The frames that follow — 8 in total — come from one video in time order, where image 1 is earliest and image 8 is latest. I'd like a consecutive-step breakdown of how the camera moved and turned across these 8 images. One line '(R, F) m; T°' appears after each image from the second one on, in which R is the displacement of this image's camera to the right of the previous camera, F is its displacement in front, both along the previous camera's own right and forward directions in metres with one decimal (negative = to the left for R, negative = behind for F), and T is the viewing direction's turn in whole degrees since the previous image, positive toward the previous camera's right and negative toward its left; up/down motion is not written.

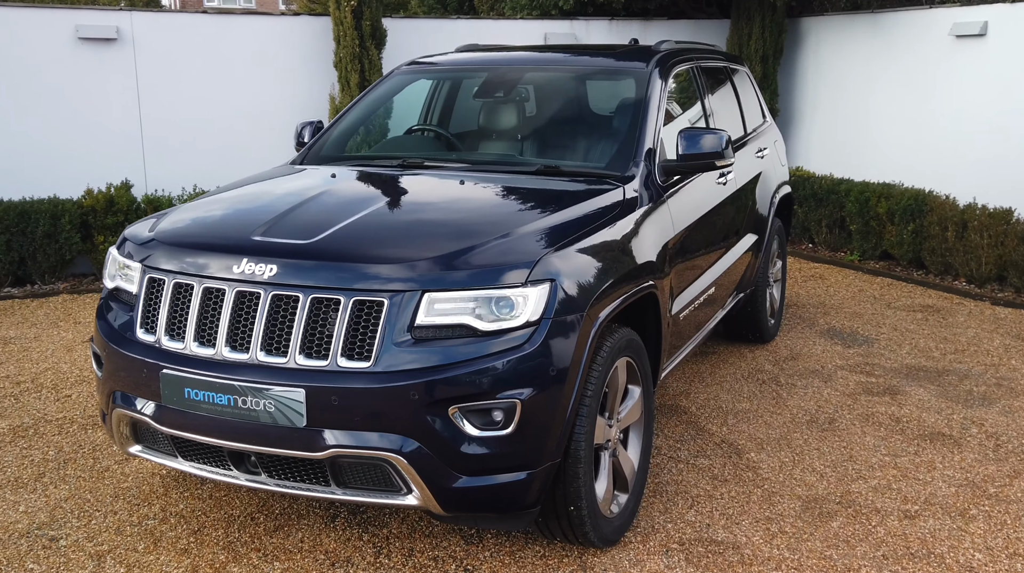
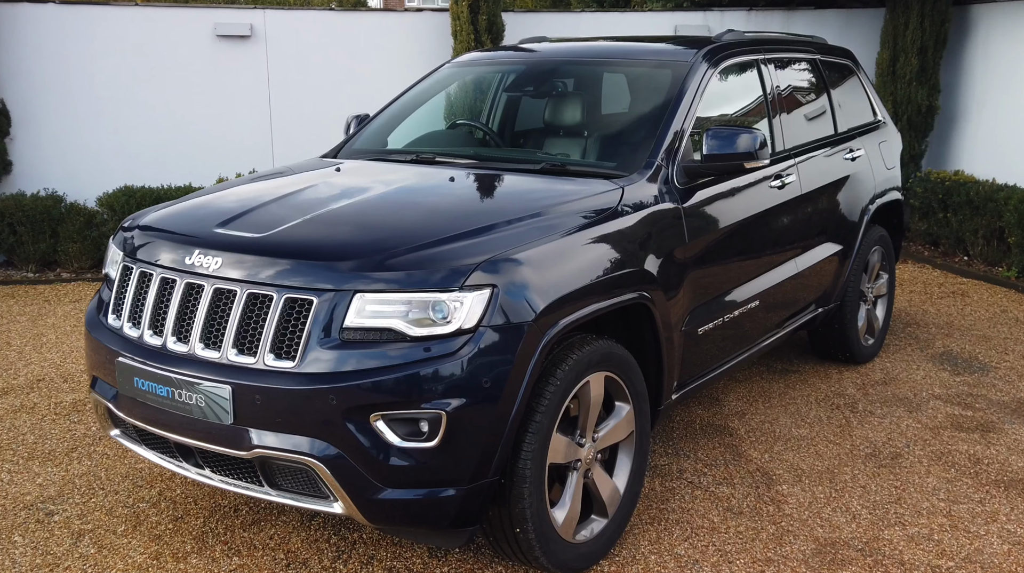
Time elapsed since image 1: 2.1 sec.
(+0.6, +0.2) m; -11°
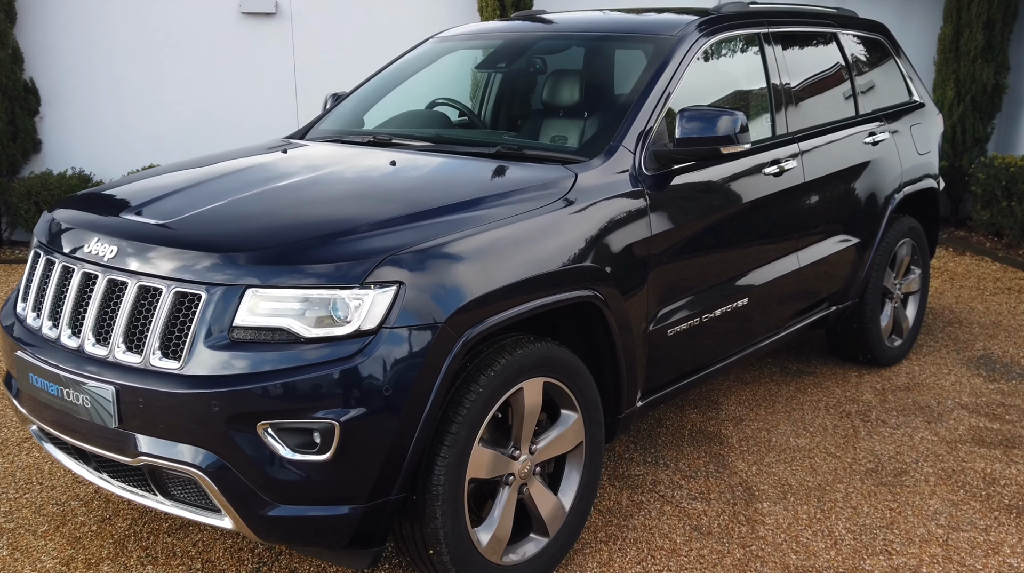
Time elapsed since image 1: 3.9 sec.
(+0.4, +0.3) m; -5°
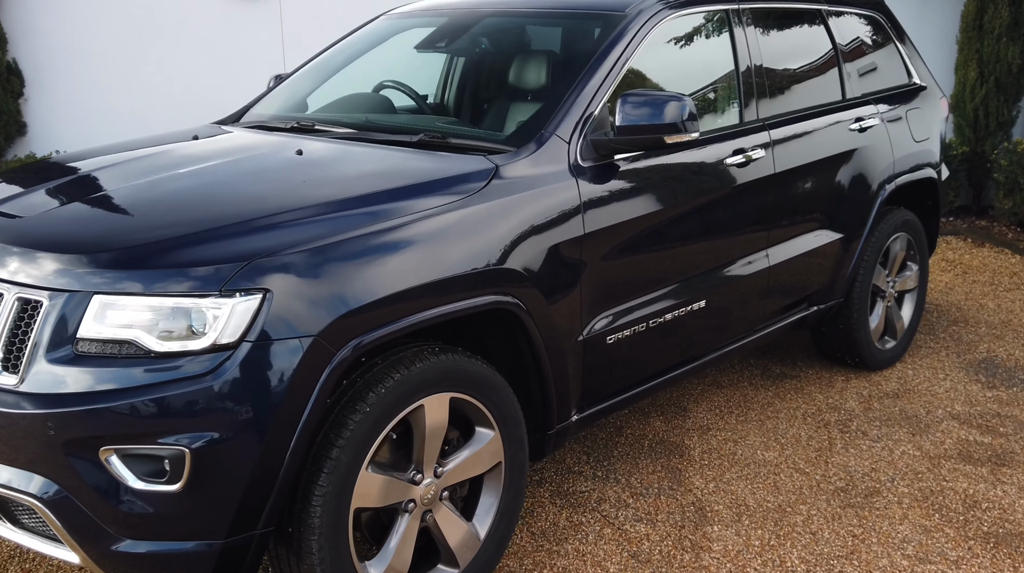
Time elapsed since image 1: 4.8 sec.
(+0.3, +0.3) m; -2°
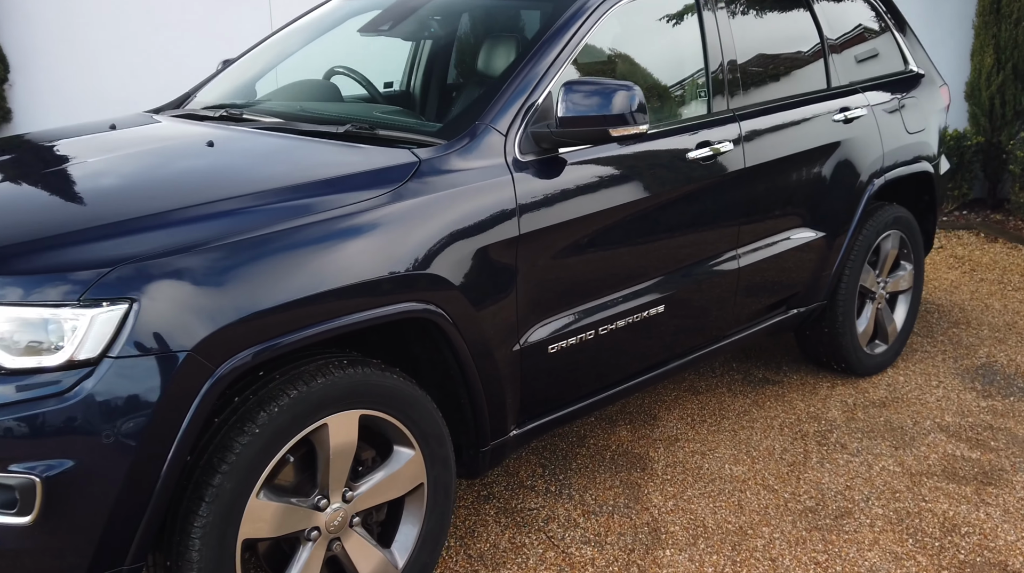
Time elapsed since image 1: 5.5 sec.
(+0.3, +0.2) m; -1°
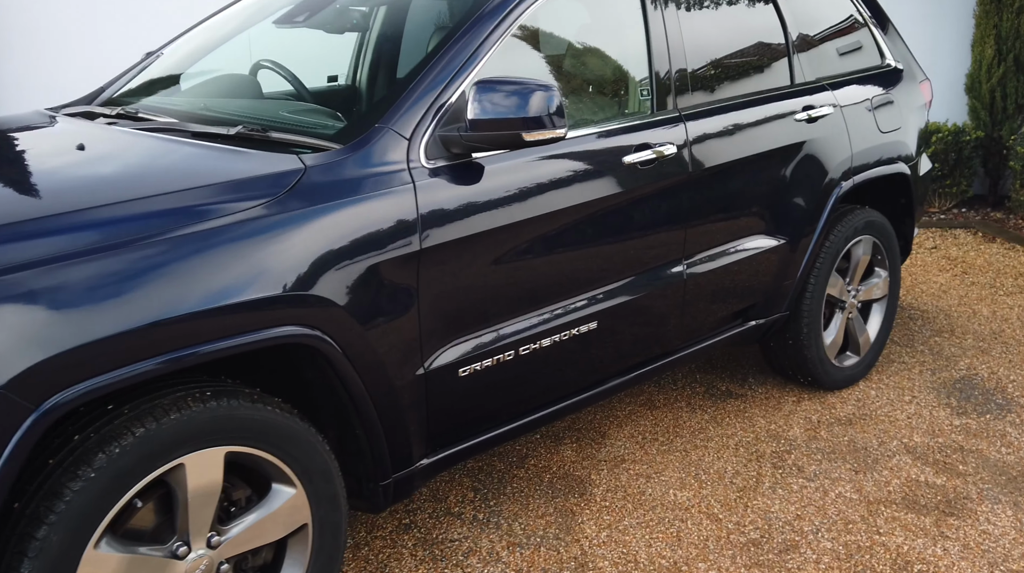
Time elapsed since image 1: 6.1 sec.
(+0.3, +0.2) m; -1°
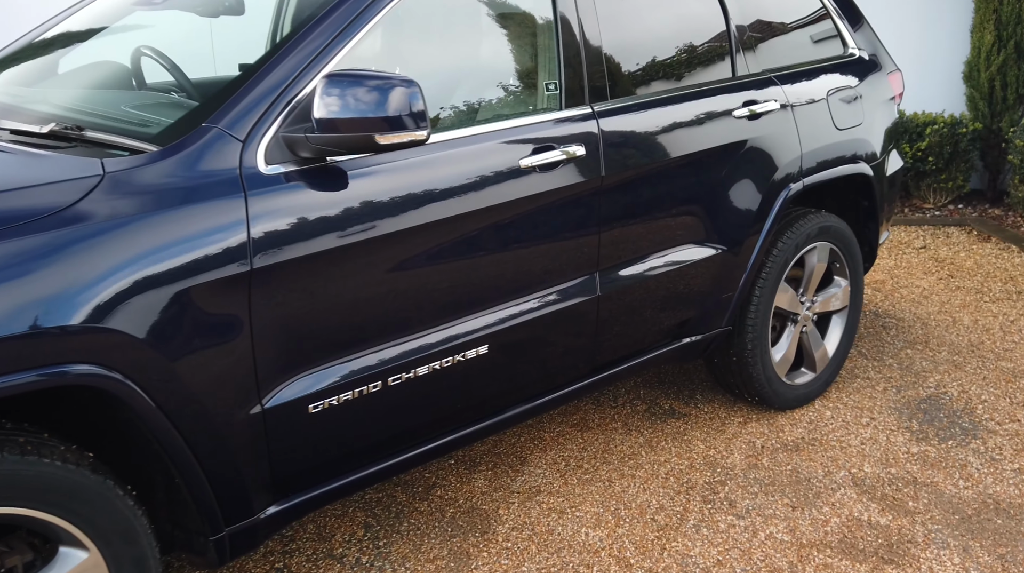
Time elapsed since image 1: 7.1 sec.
(+0.4, +0.3) m; -1°
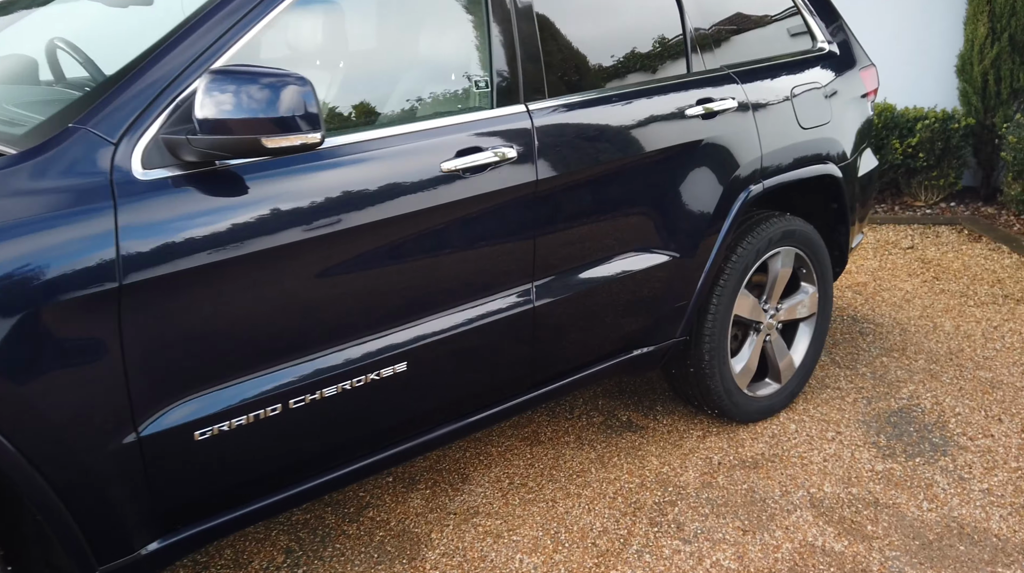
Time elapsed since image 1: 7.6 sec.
(+0.2, +0.2) m; 0°
